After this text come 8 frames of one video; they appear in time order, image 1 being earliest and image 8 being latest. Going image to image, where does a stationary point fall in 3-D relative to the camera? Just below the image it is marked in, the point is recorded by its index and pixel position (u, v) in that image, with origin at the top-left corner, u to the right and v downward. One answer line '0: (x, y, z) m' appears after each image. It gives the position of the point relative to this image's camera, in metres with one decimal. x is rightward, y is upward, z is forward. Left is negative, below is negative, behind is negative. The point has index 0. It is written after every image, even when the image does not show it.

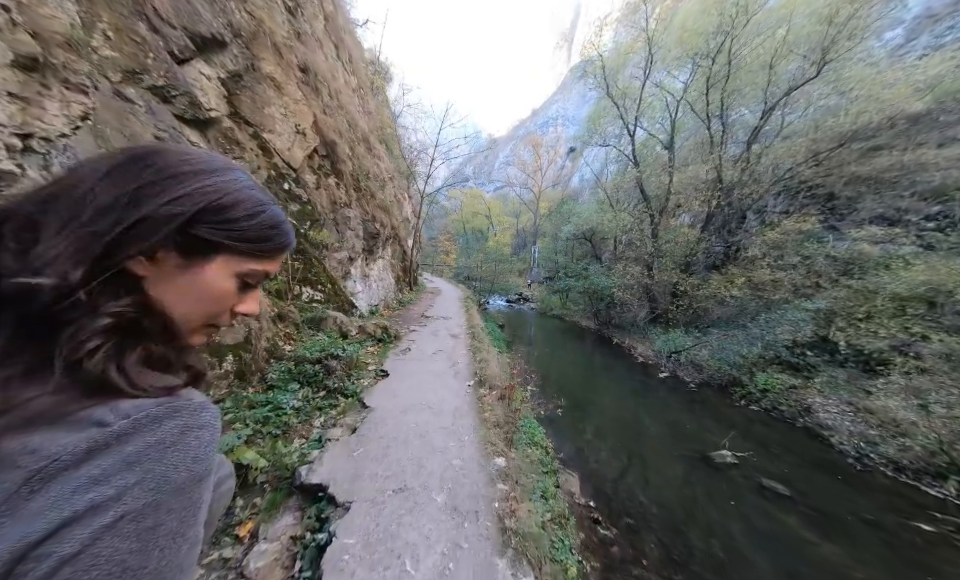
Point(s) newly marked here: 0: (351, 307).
0: (-3.7, -0.5, +8.3) m
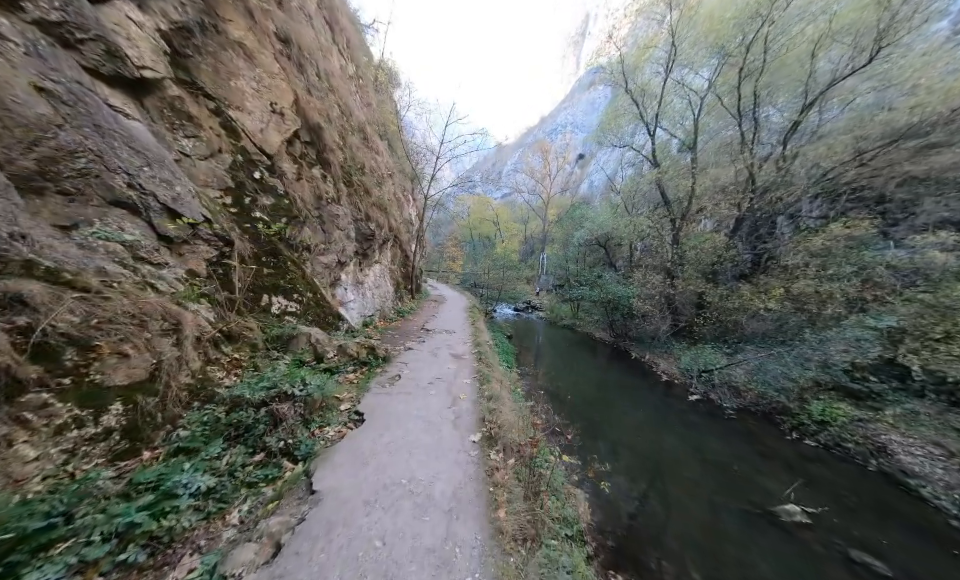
0: (-3.5, -0.8, +7.1) m
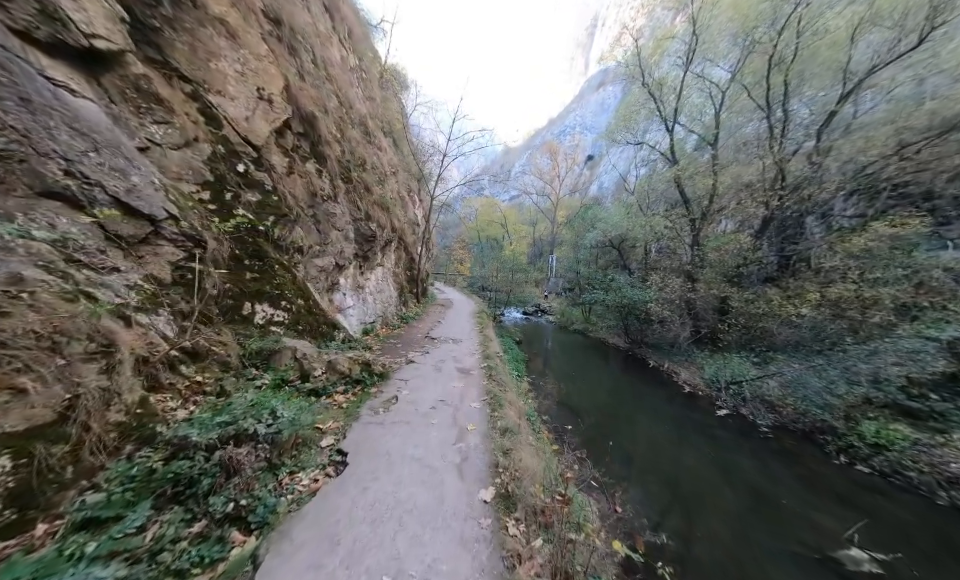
0: (-3.3, -0.9, +6.4) m
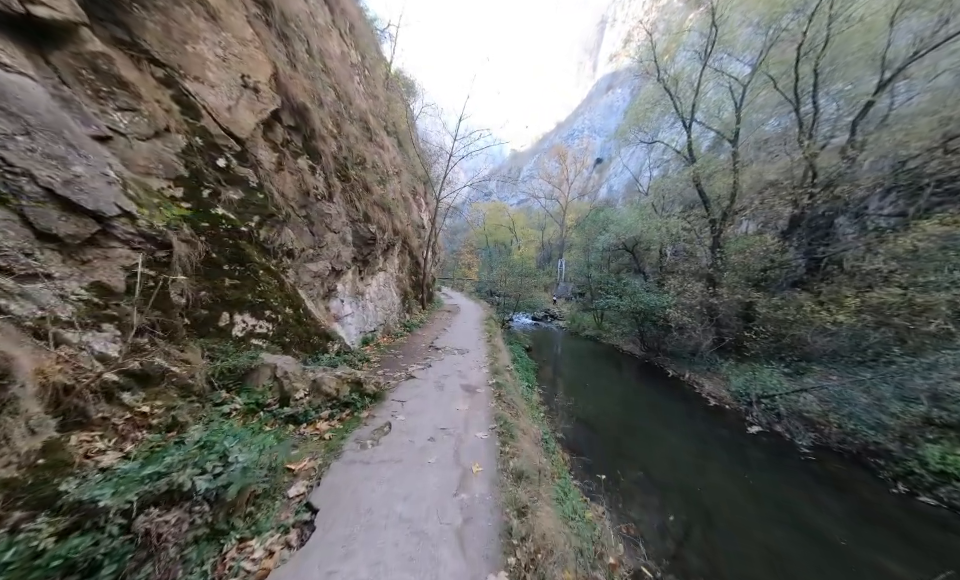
0: (-3.1, -1.0, +5.9) m
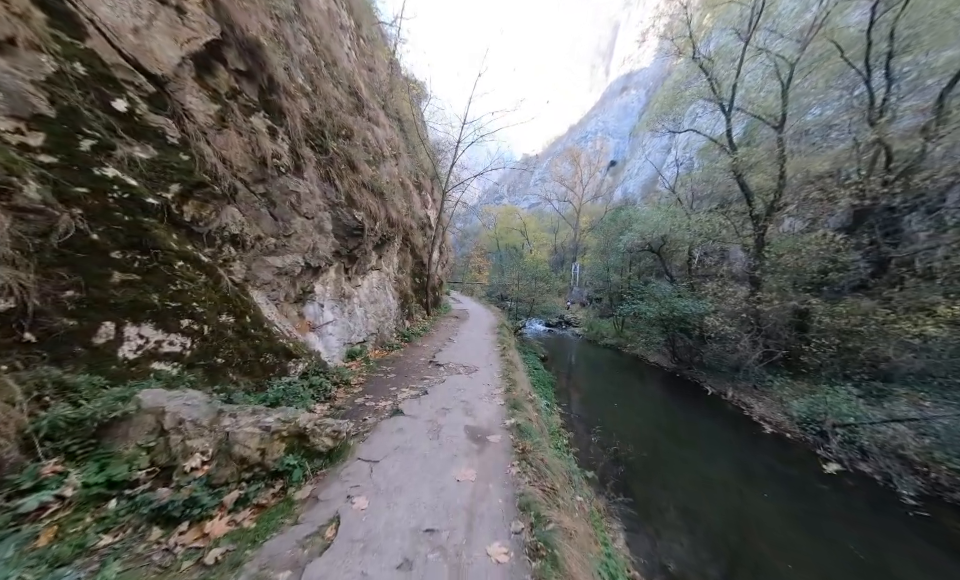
0: (-2.9, -1.1, +4.4) m
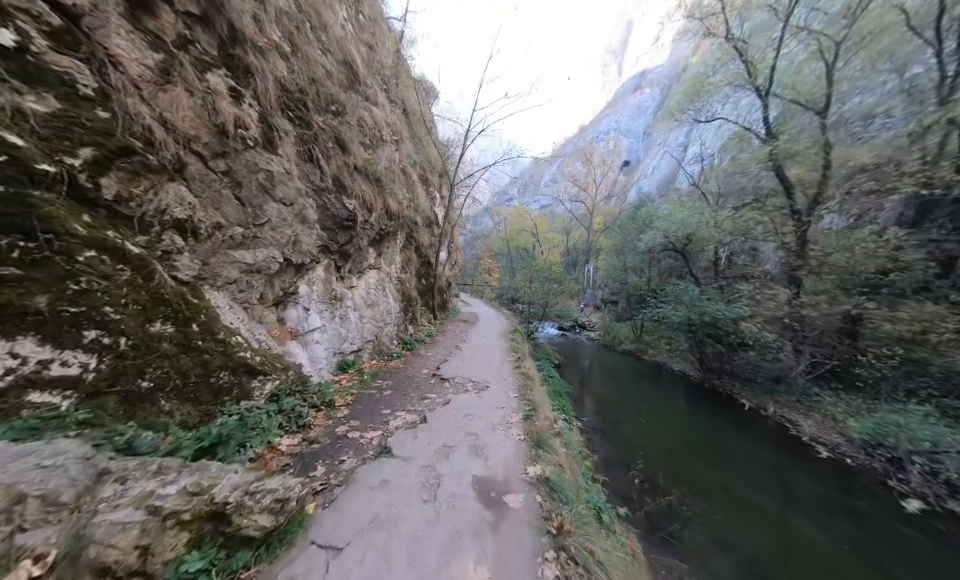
0: (-2.8, -1.1, +3.5) m
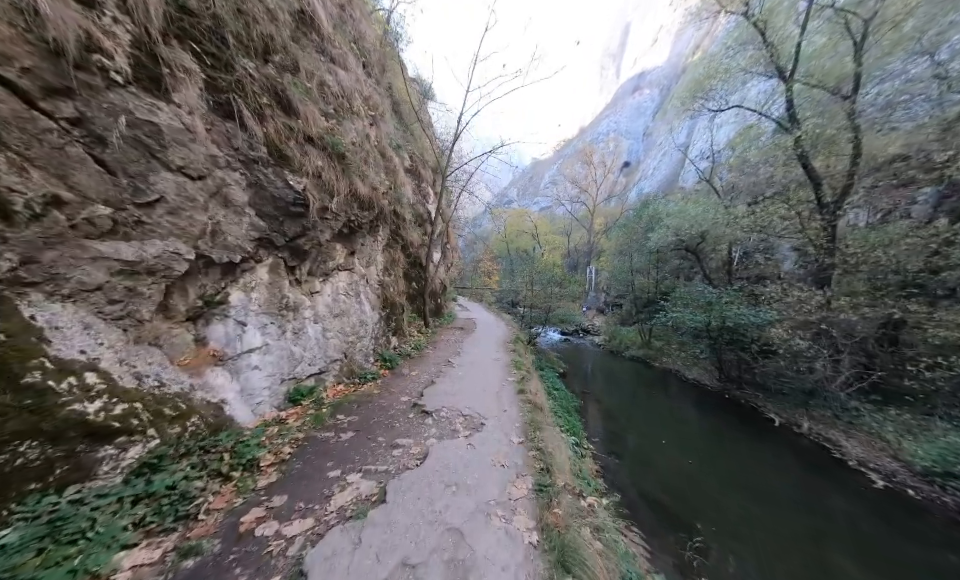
0: (-2.9, -1.2, +2.2) m
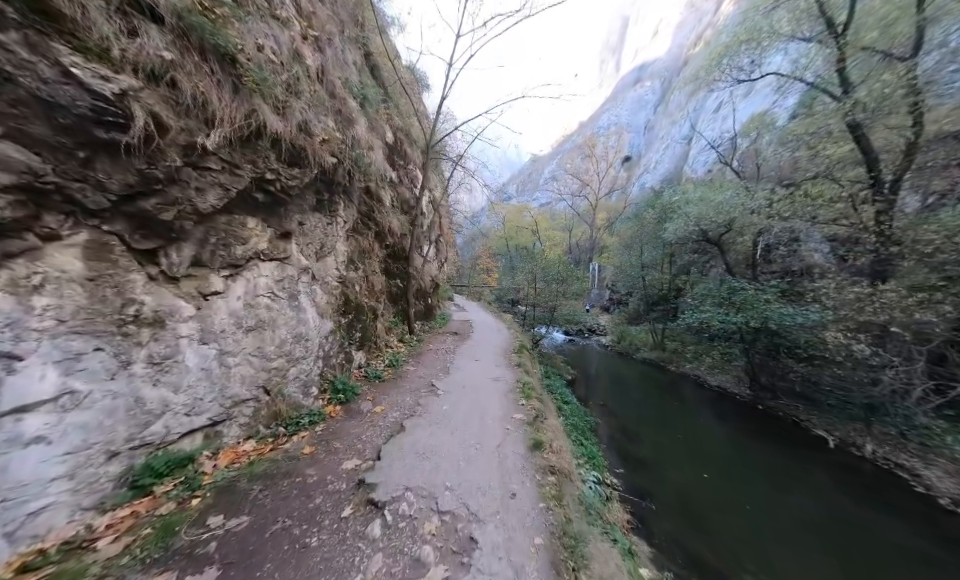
0: (-3.0, -1.2, +0.4) m
